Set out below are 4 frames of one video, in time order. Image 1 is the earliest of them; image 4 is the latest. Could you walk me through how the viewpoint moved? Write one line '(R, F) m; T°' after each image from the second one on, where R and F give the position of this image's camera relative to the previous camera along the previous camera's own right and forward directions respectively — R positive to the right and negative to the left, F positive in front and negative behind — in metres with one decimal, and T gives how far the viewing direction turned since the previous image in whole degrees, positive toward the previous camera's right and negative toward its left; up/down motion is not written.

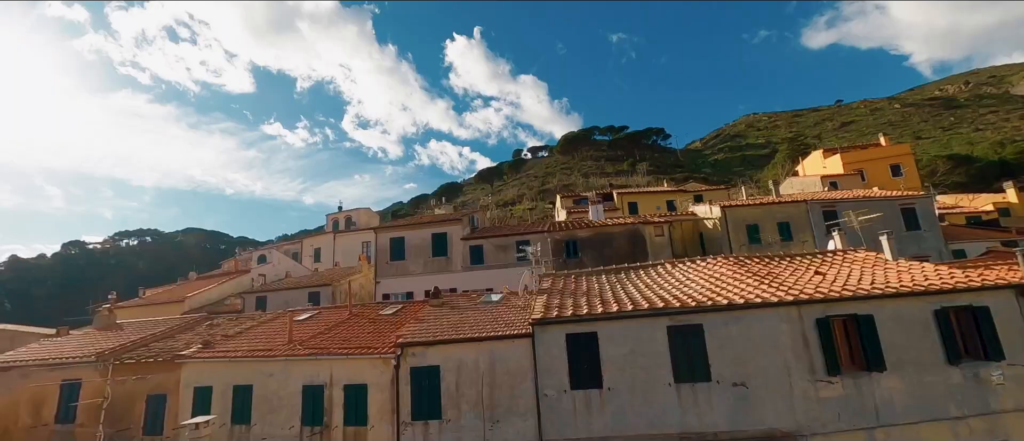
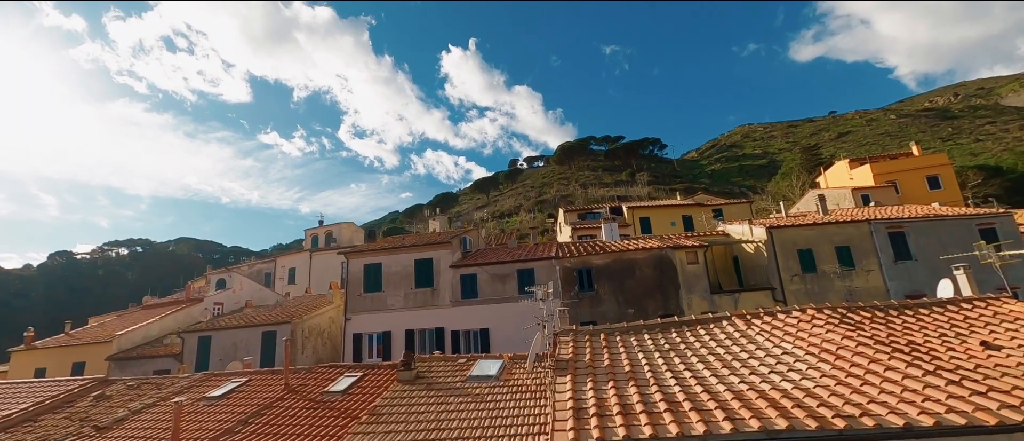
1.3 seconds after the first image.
(-0.3, +4.8) m; +1°
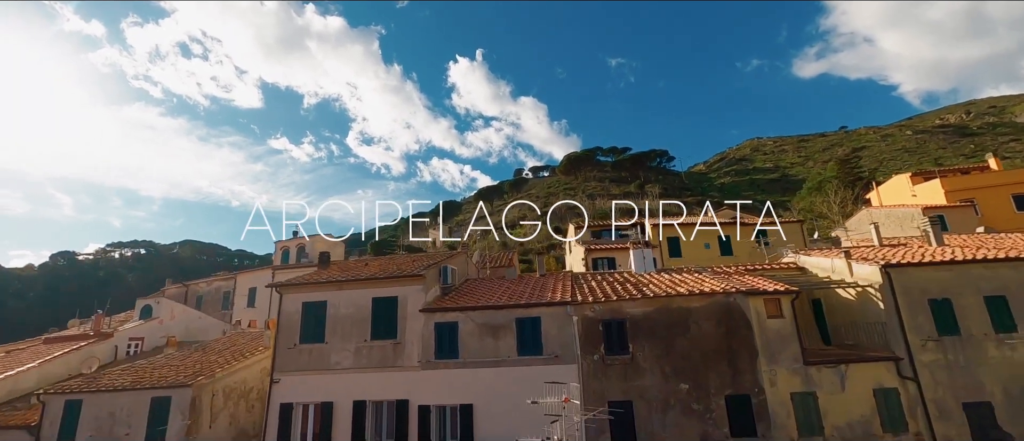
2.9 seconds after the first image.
(+0.2, +6.7) m; -1°
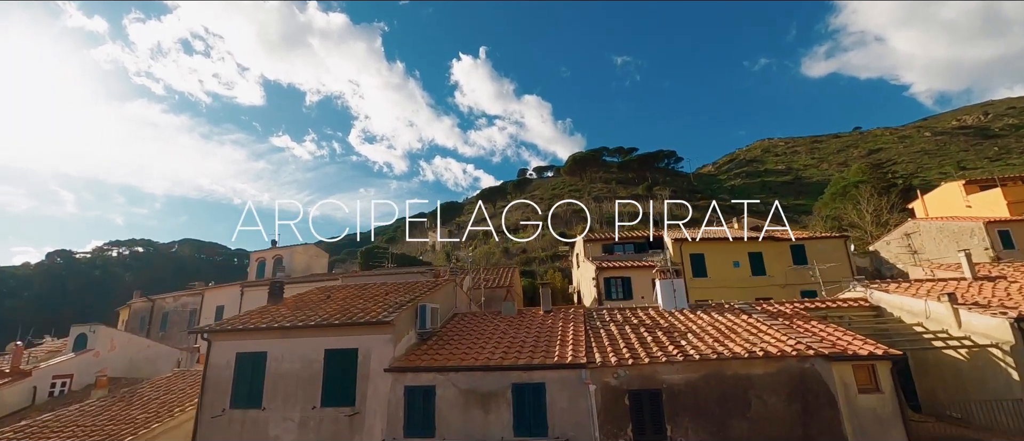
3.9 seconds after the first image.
(+0.3, +4.0) m; -1°
